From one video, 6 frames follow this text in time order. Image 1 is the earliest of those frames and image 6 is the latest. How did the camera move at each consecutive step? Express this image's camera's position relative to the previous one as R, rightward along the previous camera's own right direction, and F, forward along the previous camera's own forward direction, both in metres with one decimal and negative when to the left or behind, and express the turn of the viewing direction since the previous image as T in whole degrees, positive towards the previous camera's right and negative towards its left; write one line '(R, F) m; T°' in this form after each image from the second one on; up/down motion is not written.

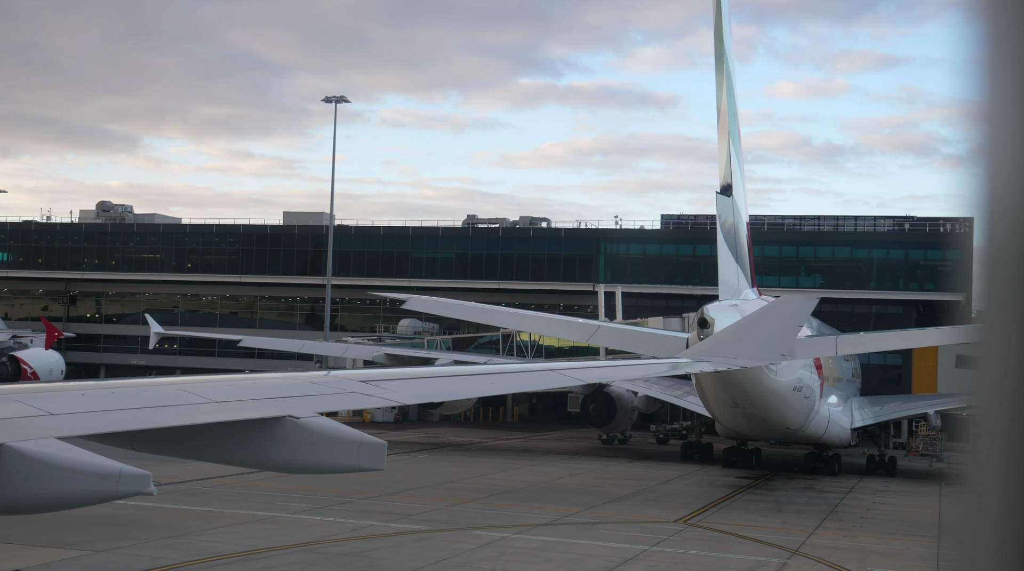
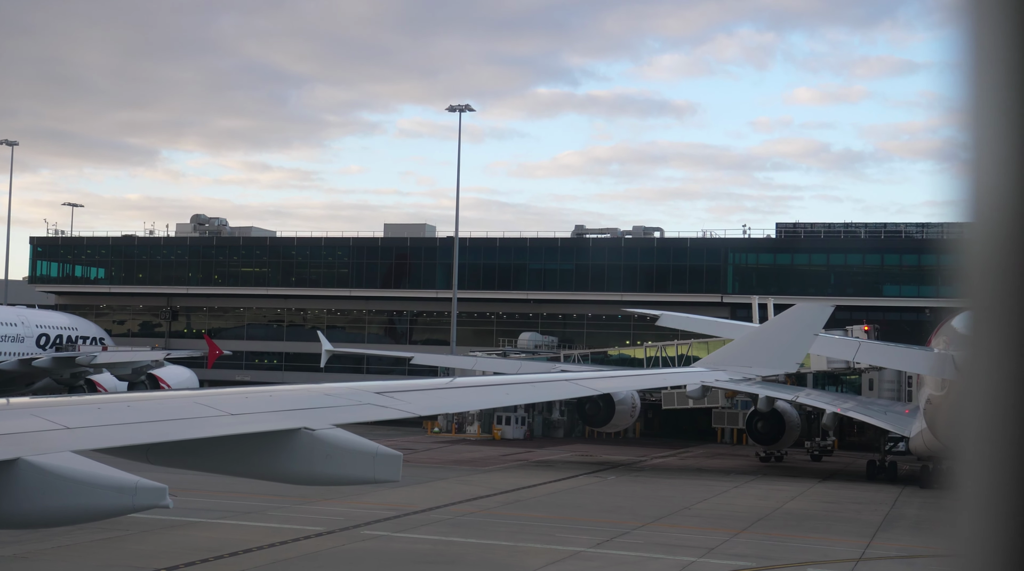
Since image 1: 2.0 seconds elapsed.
(-3.5, +1.1) m; -1°
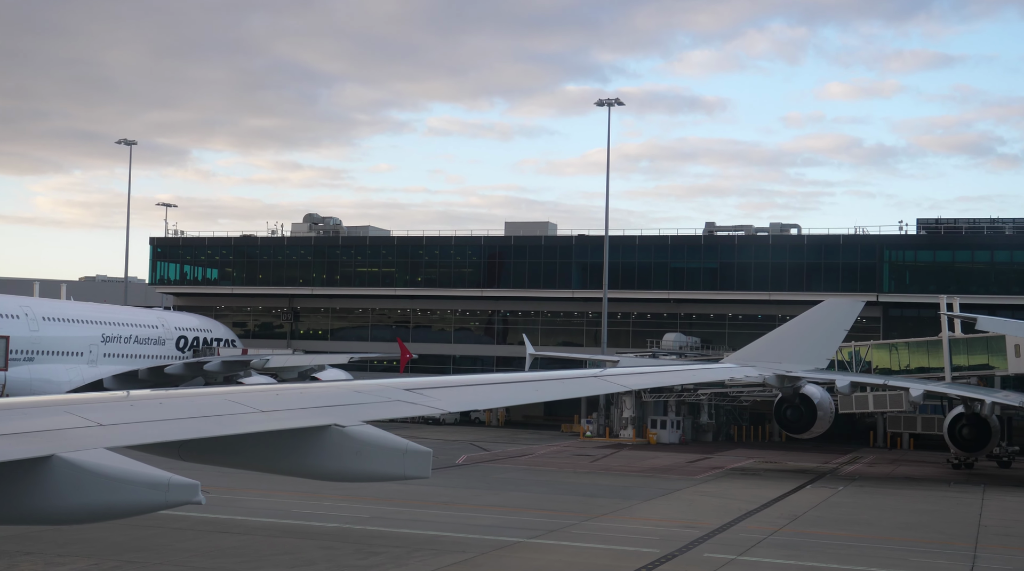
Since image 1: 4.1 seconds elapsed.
(-3.7, +1.2) m; -2°
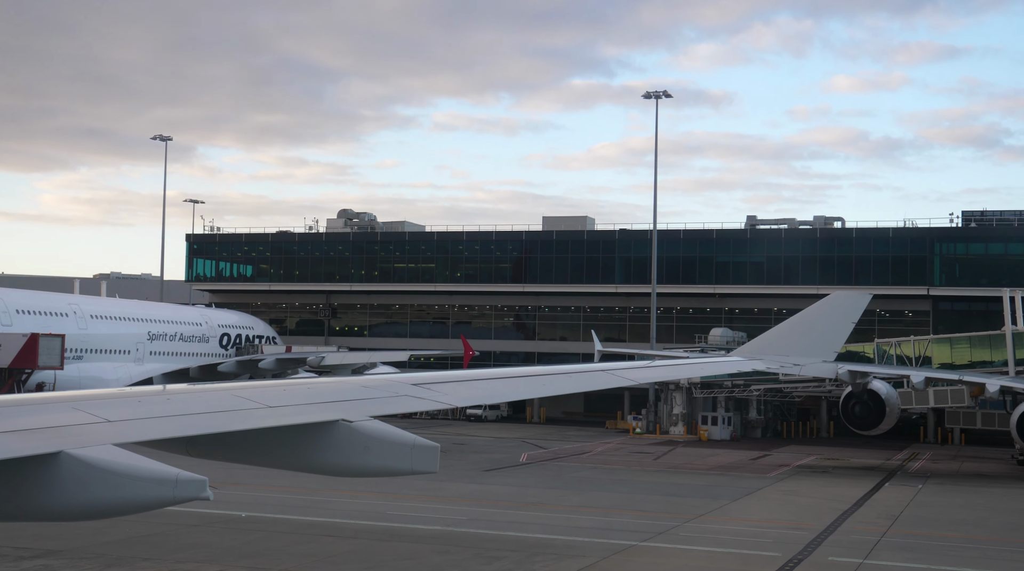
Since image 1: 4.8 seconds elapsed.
(-1.2, +0.4) m; -1°
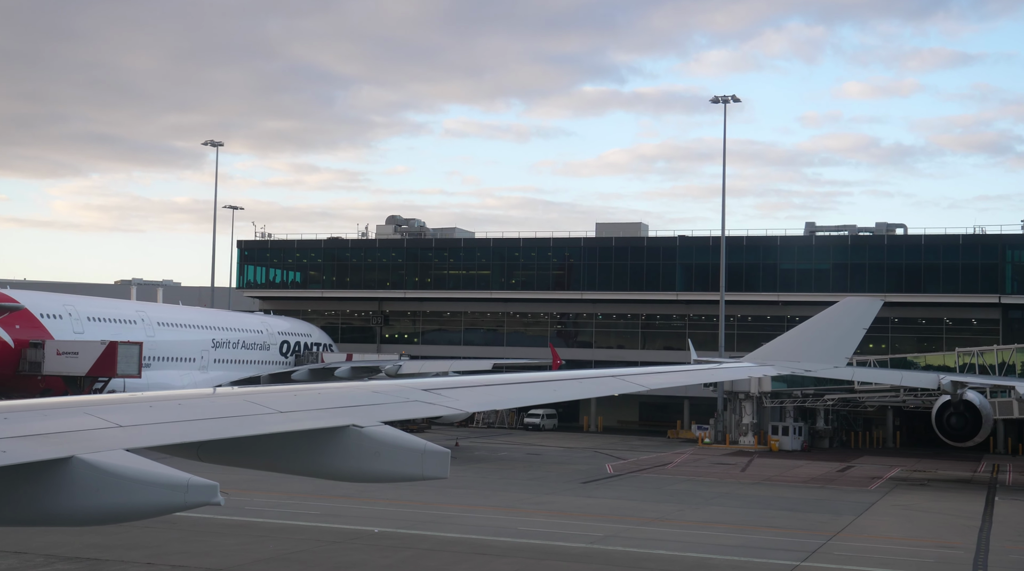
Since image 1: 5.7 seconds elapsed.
(-1.6, +0.6) m; -1°
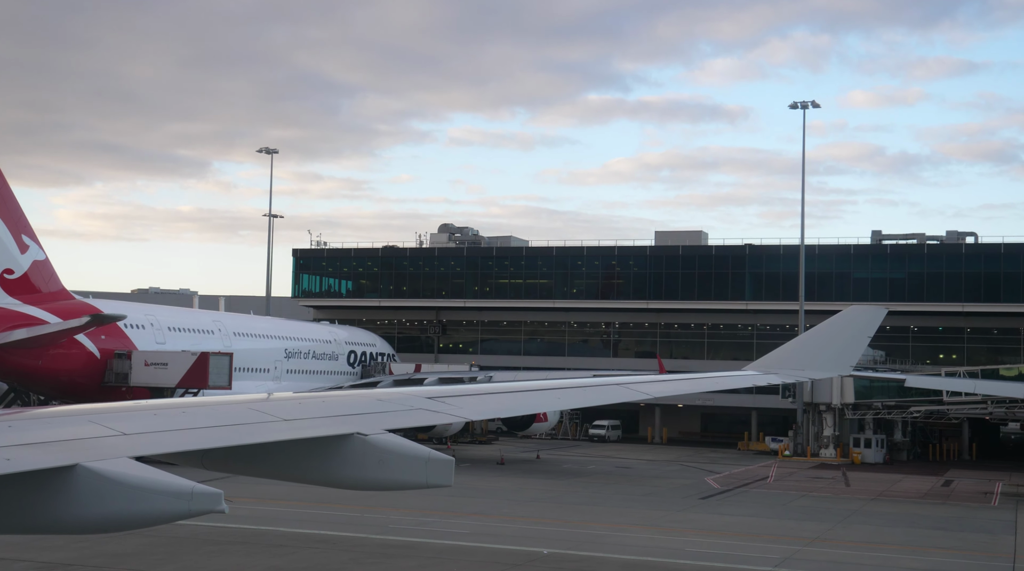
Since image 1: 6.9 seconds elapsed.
(-2.0, +0.7) m; -1°
